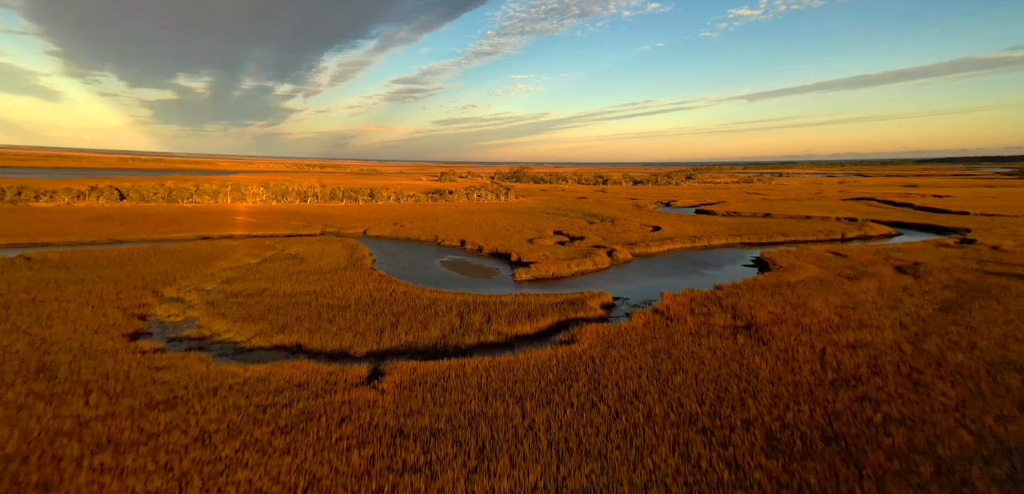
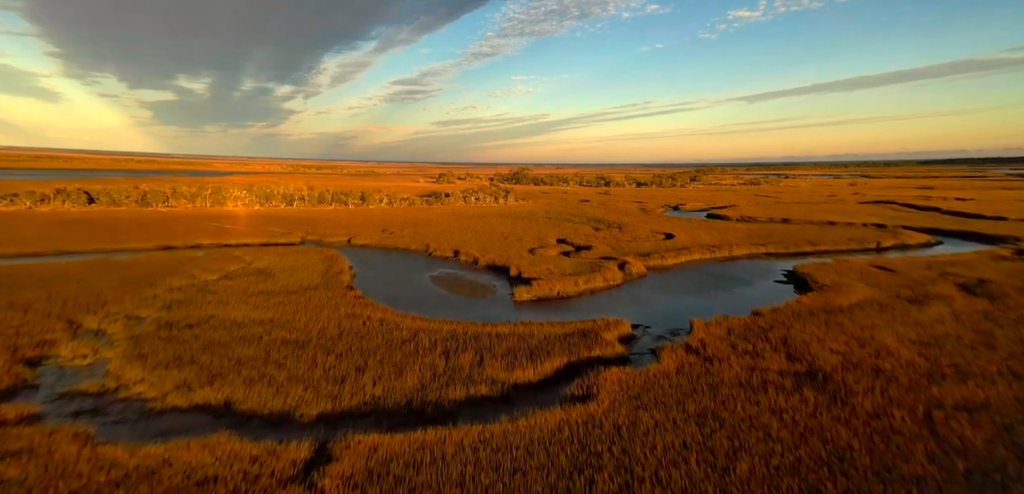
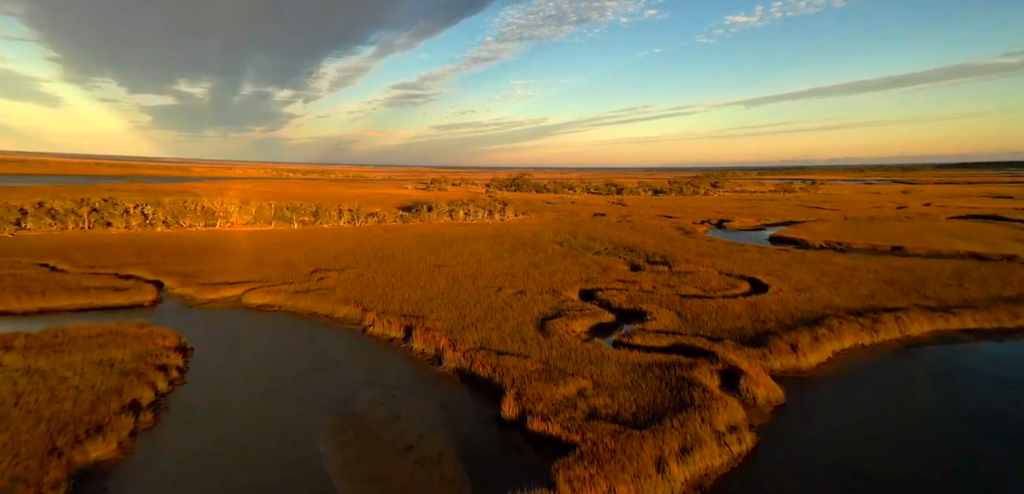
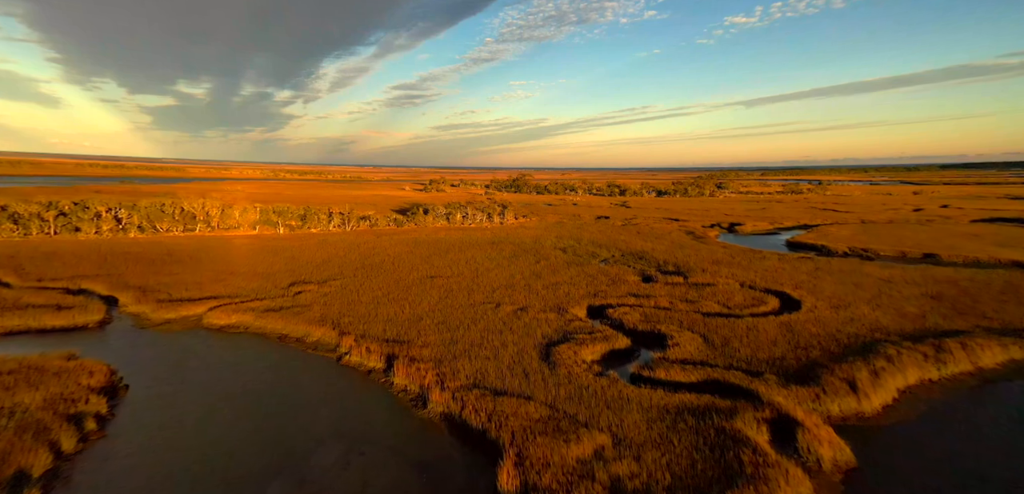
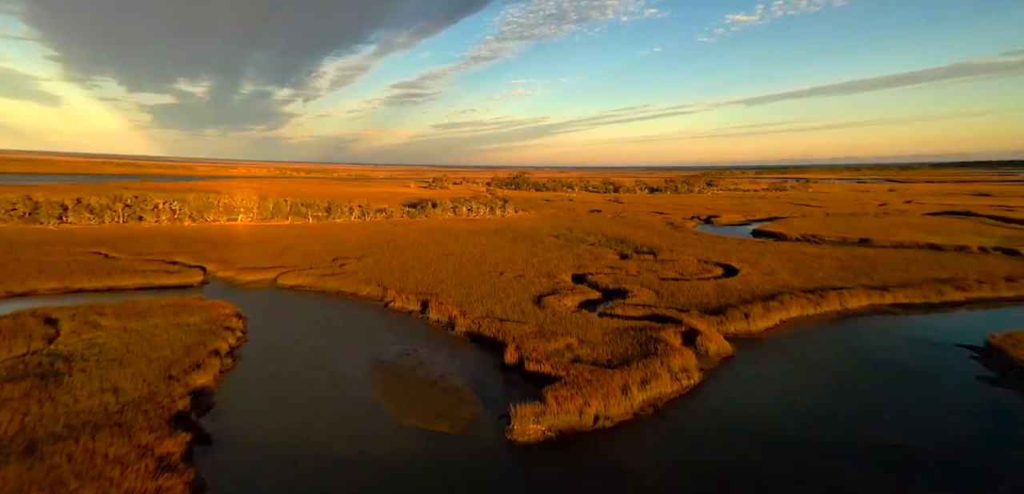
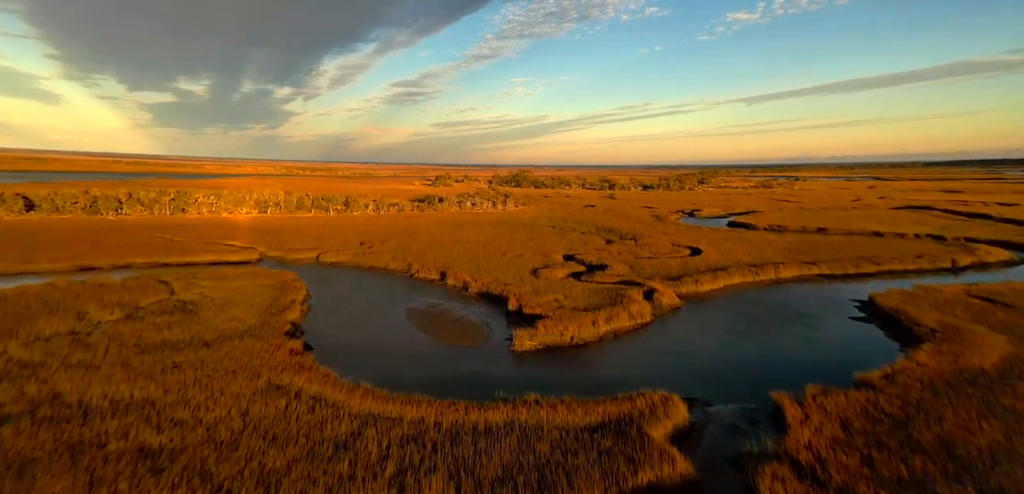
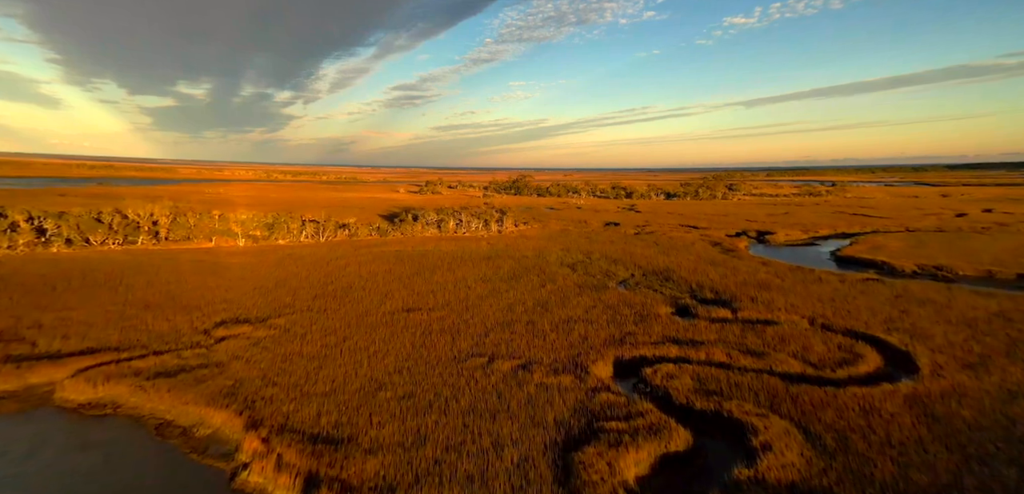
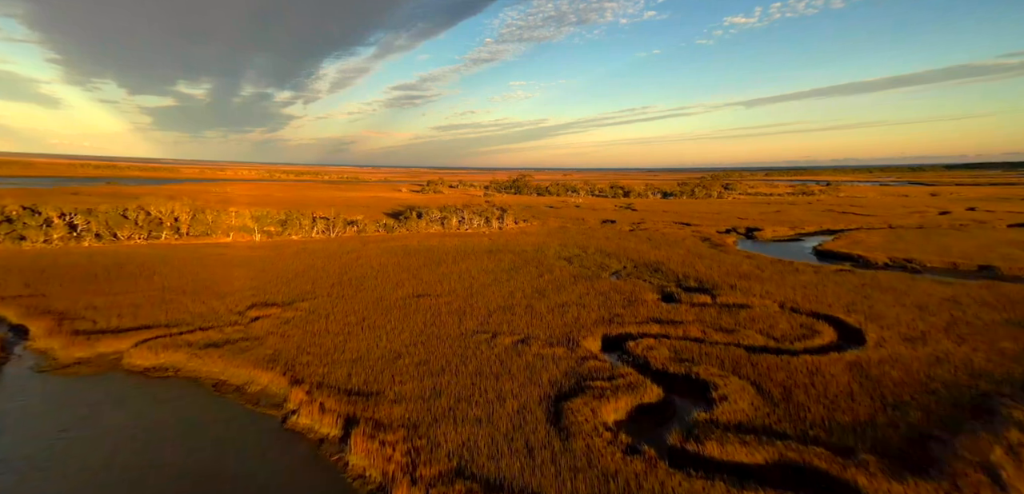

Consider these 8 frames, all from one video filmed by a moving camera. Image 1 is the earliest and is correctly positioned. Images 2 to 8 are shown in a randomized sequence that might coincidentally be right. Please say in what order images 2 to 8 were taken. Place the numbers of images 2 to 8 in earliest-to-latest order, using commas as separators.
2, 6, 5, 3, 4, 8, 7
